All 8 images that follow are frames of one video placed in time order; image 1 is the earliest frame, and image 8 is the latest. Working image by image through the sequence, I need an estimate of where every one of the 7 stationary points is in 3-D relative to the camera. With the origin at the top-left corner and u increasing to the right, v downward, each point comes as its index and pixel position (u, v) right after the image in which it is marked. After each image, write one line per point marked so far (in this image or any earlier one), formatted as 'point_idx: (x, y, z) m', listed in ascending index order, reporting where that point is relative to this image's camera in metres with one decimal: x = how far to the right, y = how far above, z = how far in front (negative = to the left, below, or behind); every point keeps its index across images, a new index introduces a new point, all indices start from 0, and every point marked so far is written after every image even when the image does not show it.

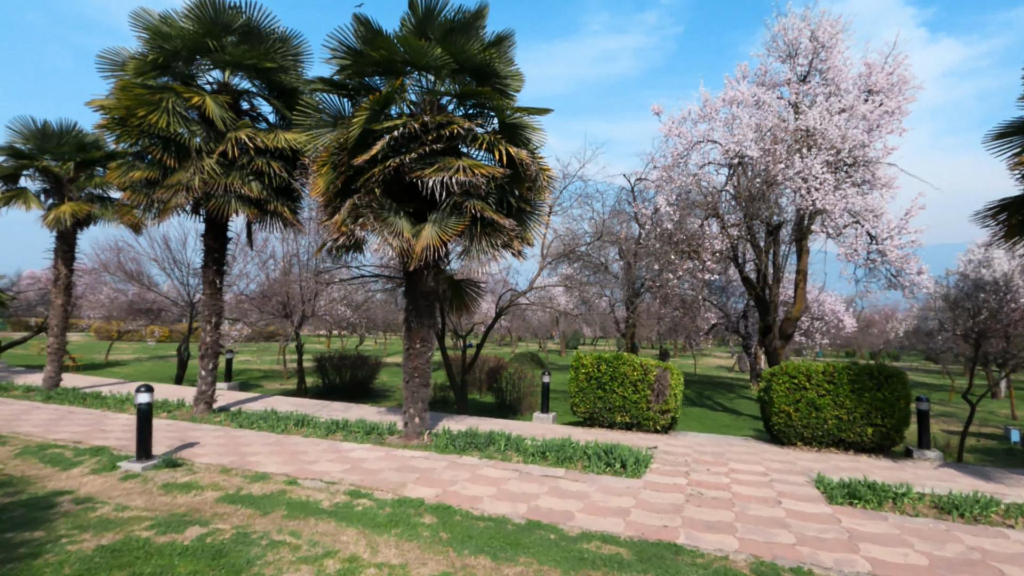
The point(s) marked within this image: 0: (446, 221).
0: (-0.9, +0.9, +7.5) m
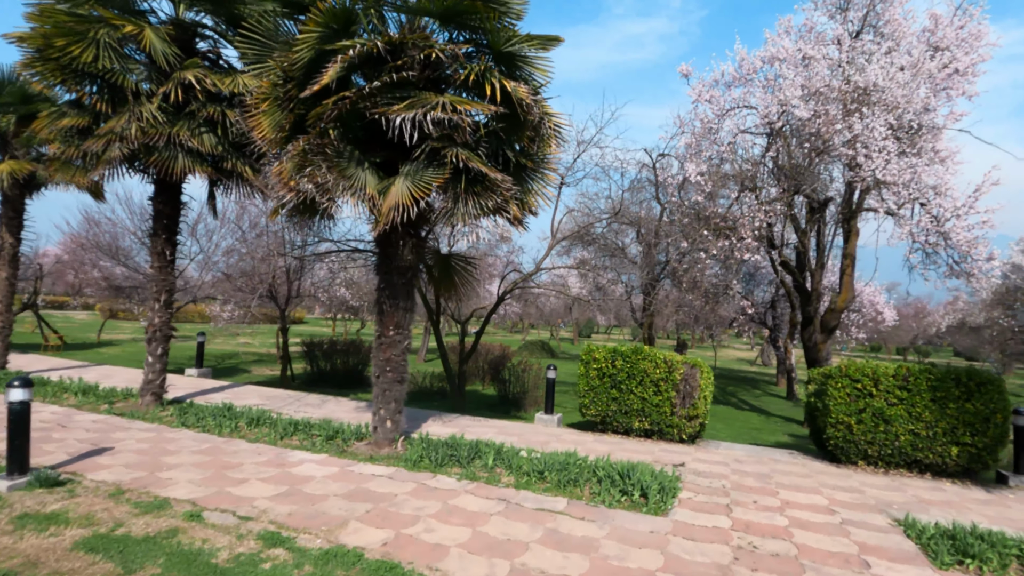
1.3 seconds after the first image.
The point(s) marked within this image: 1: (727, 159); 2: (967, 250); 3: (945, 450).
0: (-1.0, +1.2, +5.8) m
1: (+5.1, +3.0, +12.7) m
2: (+10.6, +0.9, +12.5) m
3: (+5.6, -2.1, +6.9) m
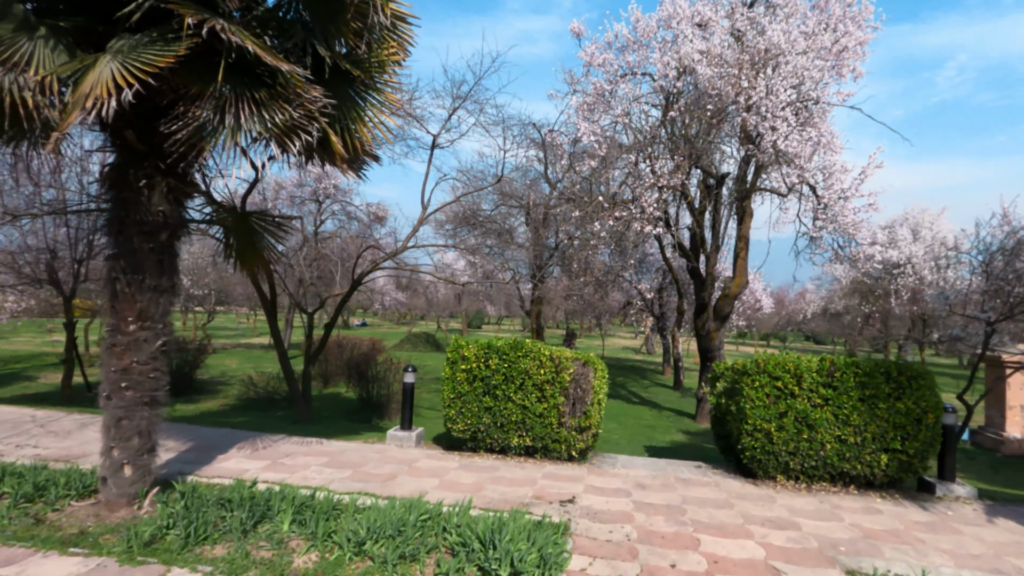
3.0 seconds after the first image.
0: (-2.3, +1.5, +3.3) m
1: (+2.3, +3.4, +11.3) m
2: (+7.7, +1.2, +12.2) m
3: (+3.9, -1.8, +5.8) m
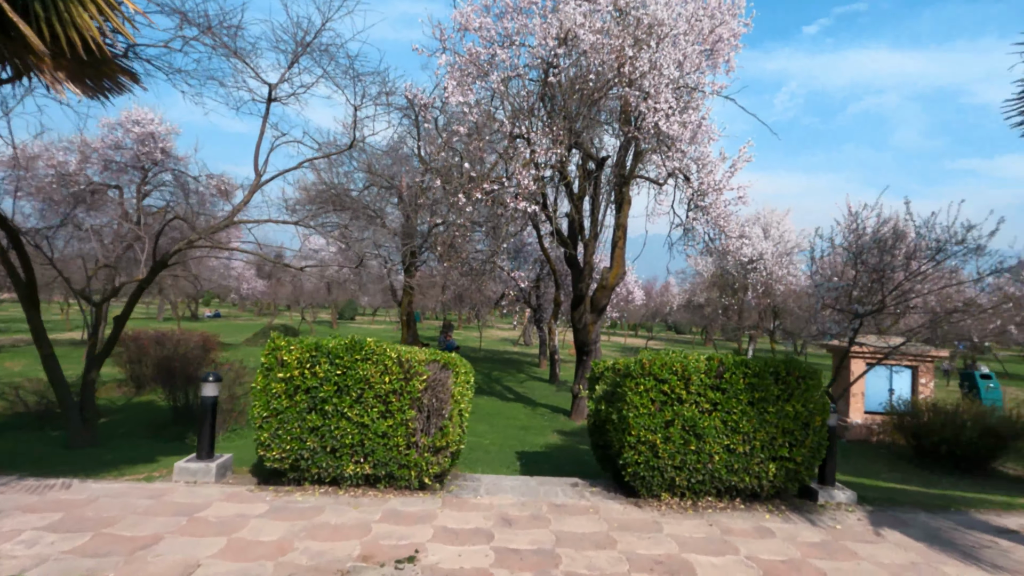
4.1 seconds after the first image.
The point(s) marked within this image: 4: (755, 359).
0: (-3.1, +1.6, +1.4) m
1: (-0.3, +3.6, +10.1) m
2: (+4.8, +1.4, +12.2) m
3: (+2.4, -1.7, +5.2) m
4: (+2.4, -0.7, +5.3) m
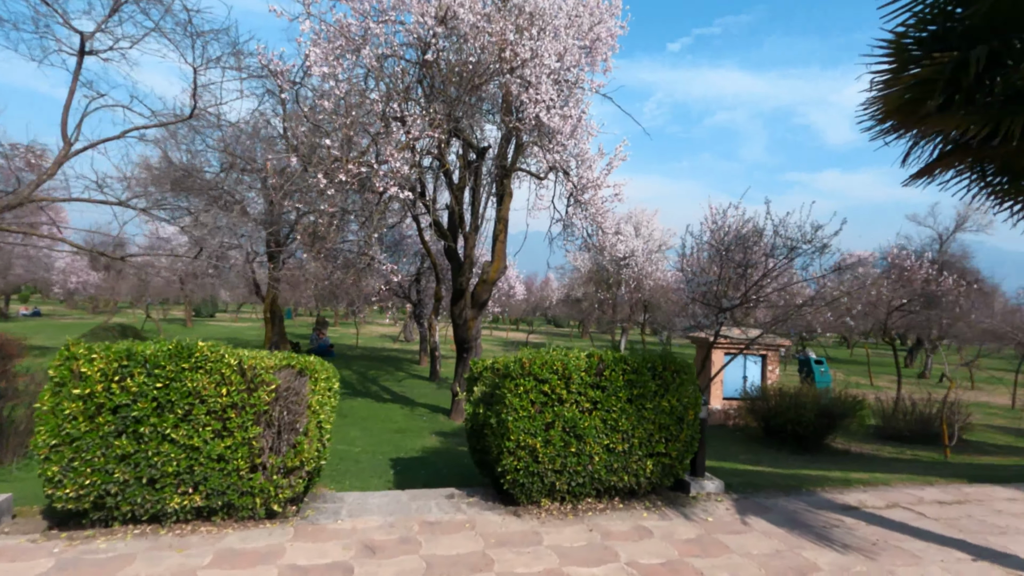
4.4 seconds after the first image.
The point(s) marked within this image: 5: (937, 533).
0: (-3.3, +1.6, +0.2) m
1: (-2.5, +3.7, +9.3) m
2: (+2.0, +1.5, +12.4) m
3: (+1.2, -1.7, +5.1) m
4: (+1.2, -0.7, +5.2) m
5: (+3.9, -2.2, +4.9) m
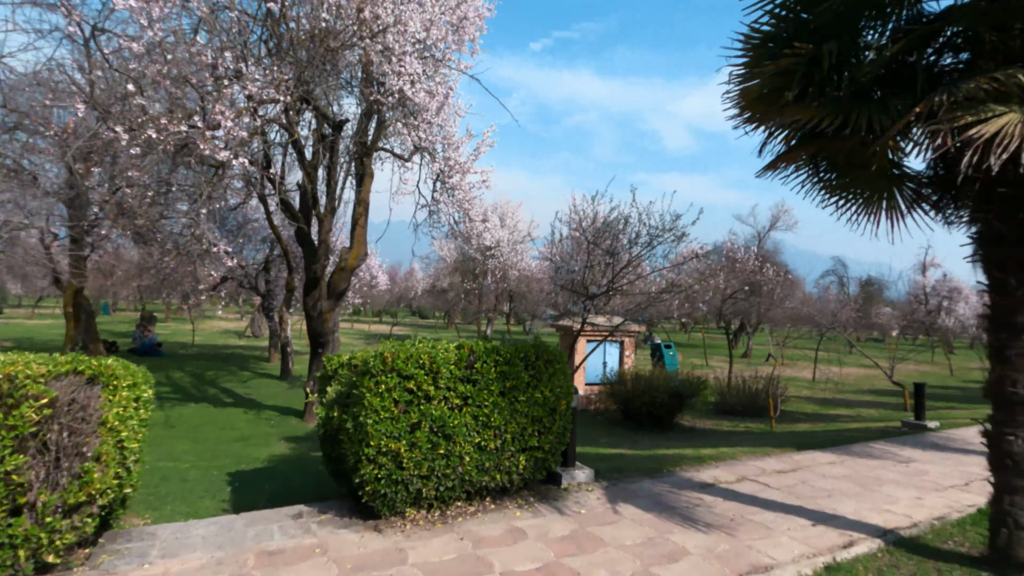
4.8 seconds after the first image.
0: (-3.2, +1.7, -1.1) m
1: (-4.6, +3.9, +7.8) m
2: (-1.0, +1.8, +12.0) m
3: (0.0, -1.6, +4.8) m
4: (-0.1, -0.5, +4.9) m
5: (+2.6, -2.1, +5.2) m
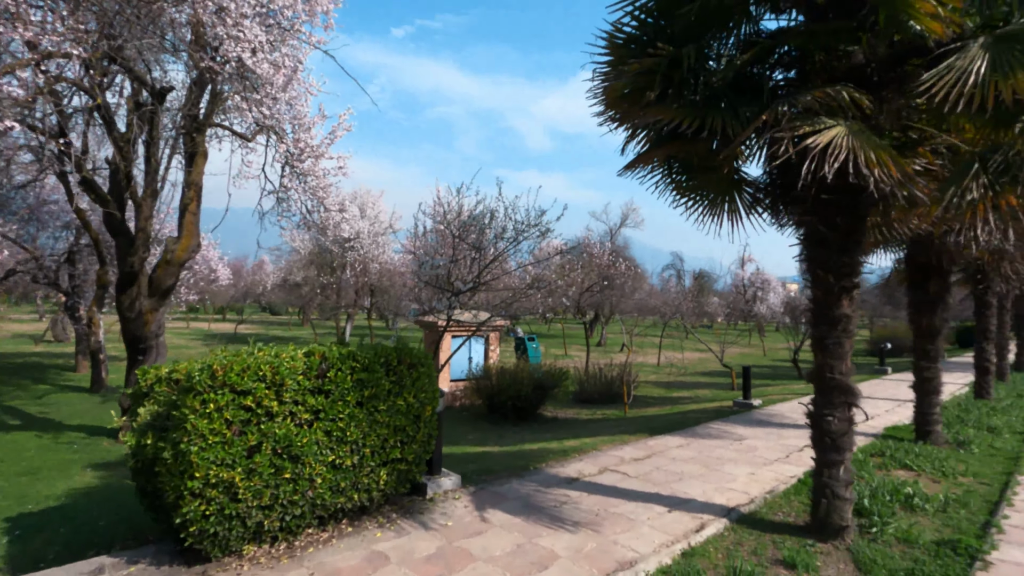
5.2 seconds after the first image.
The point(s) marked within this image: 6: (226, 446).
0: (-2.8, +1.6, -2.2) m
1: (-6.3, +3.9, +6.1) m
2: (-4.0, +1.9, +11.1) m
3: (-1.1, -1.6, +4.4) m
4: (-1.2, -0.5, +4.4) m
5: (+1.3, -2.1, +5.4) m
6: (-1.9, -1.1, +3.6) m
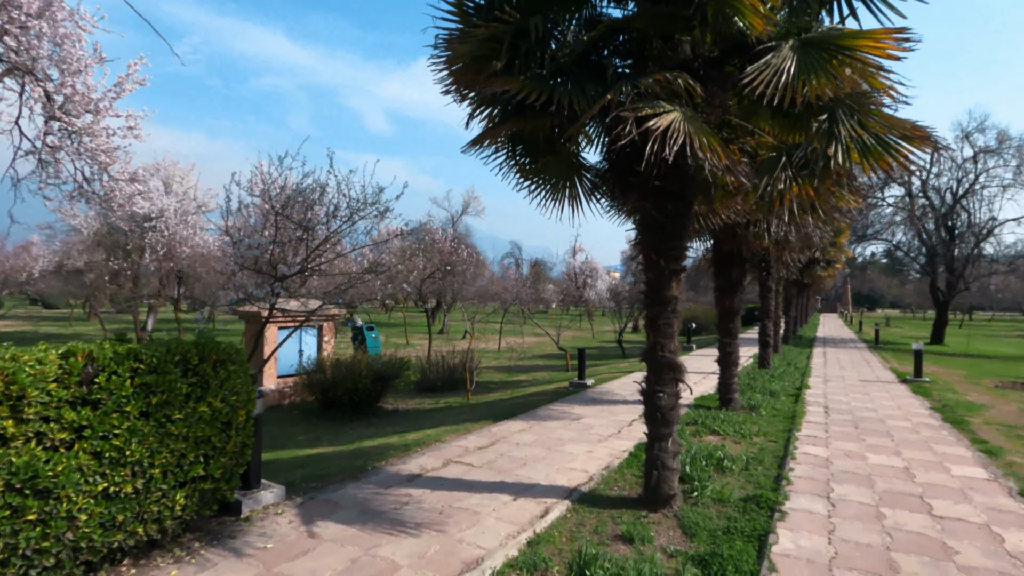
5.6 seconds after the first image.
0: (-1.9, +1.5, -3.3) m
1: (-7.8, +4.0, +3.6) m
2: (-6.9, +2.1, +9.1) m
3: (-2.3, -1.4, +3.5) m
4: (-2.4, -0.4, +3.6) m
5: (-0.3, -1.9, +5.3) m
6: (-2.8, -1.0, +2.6) m
